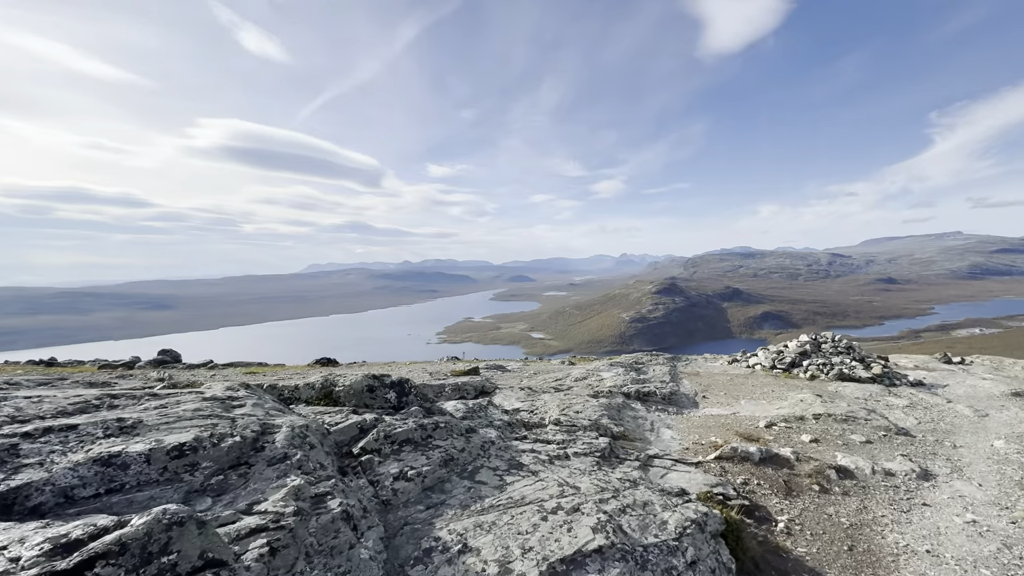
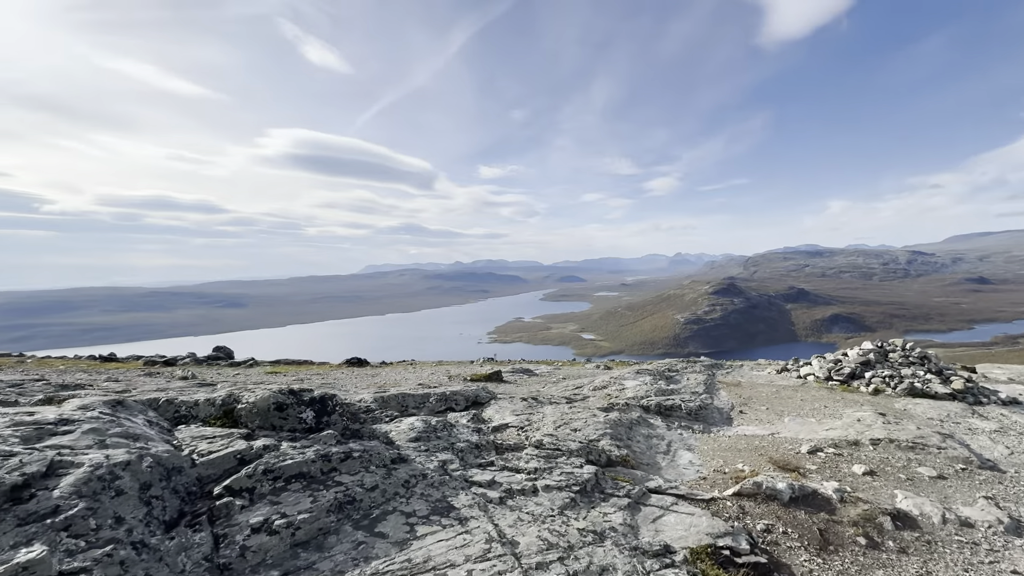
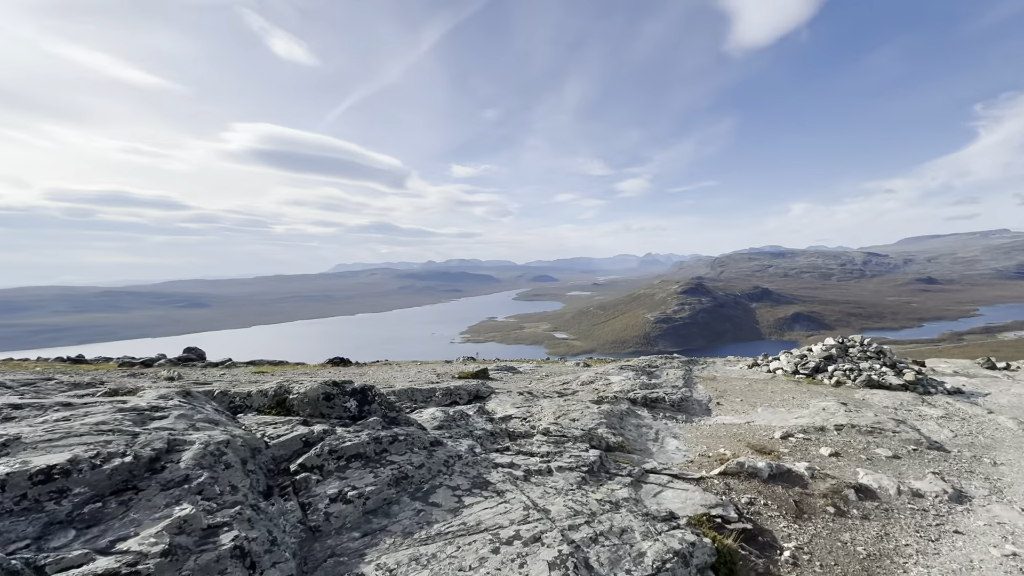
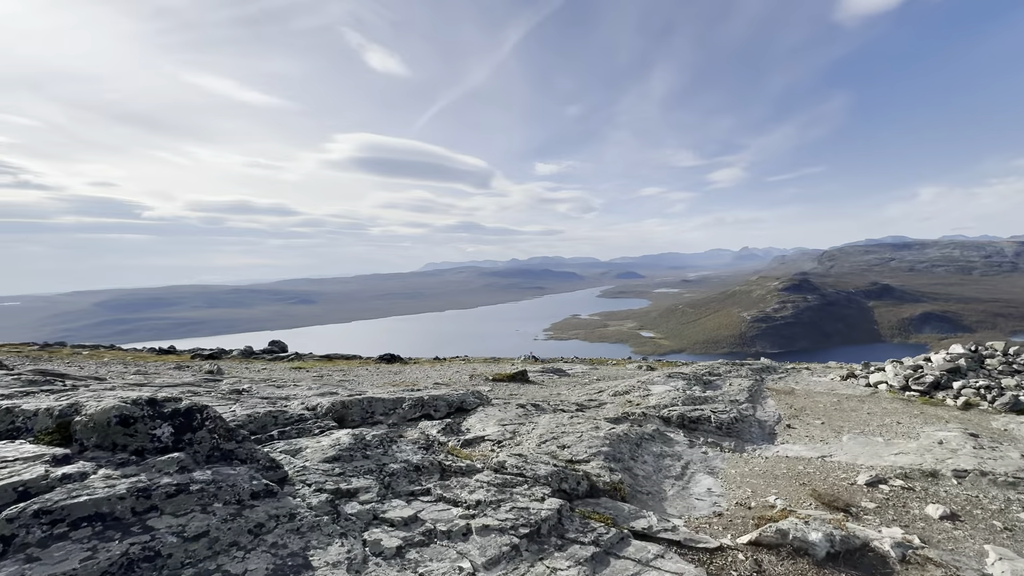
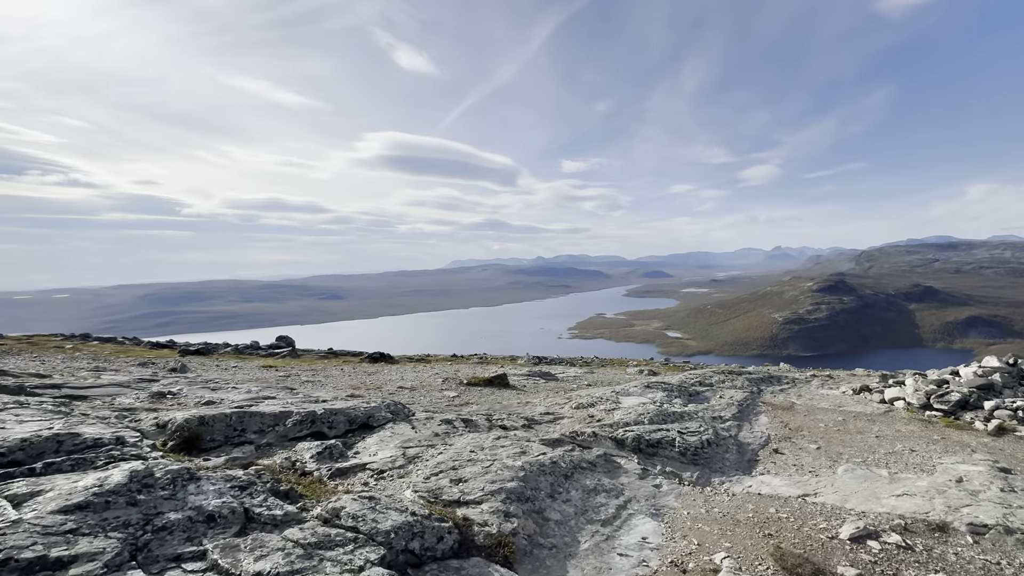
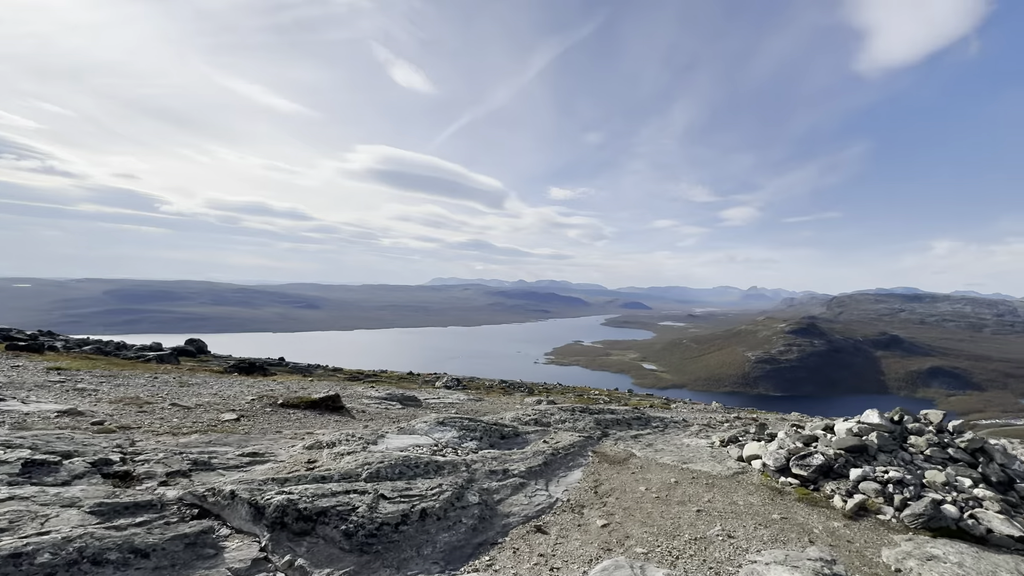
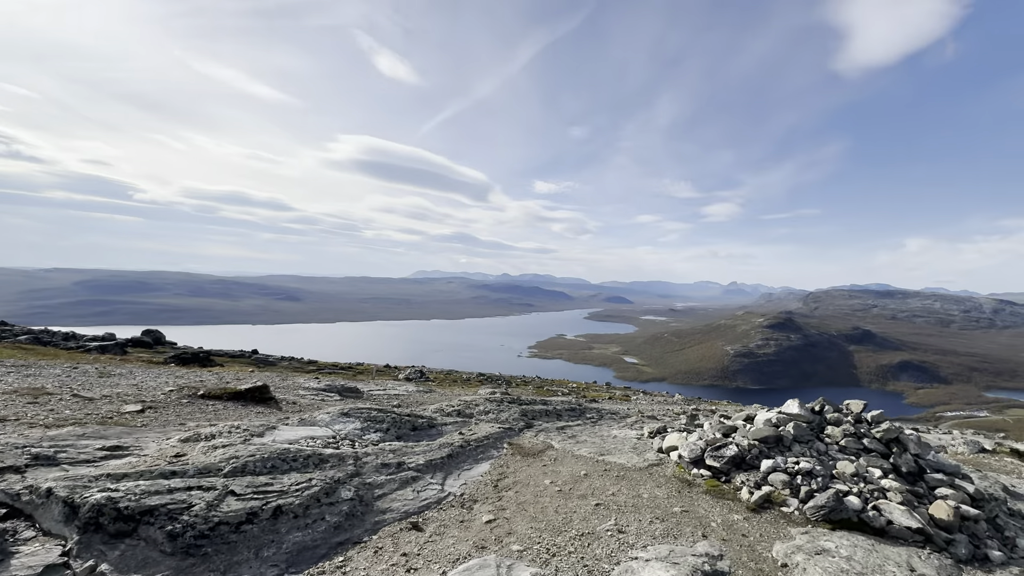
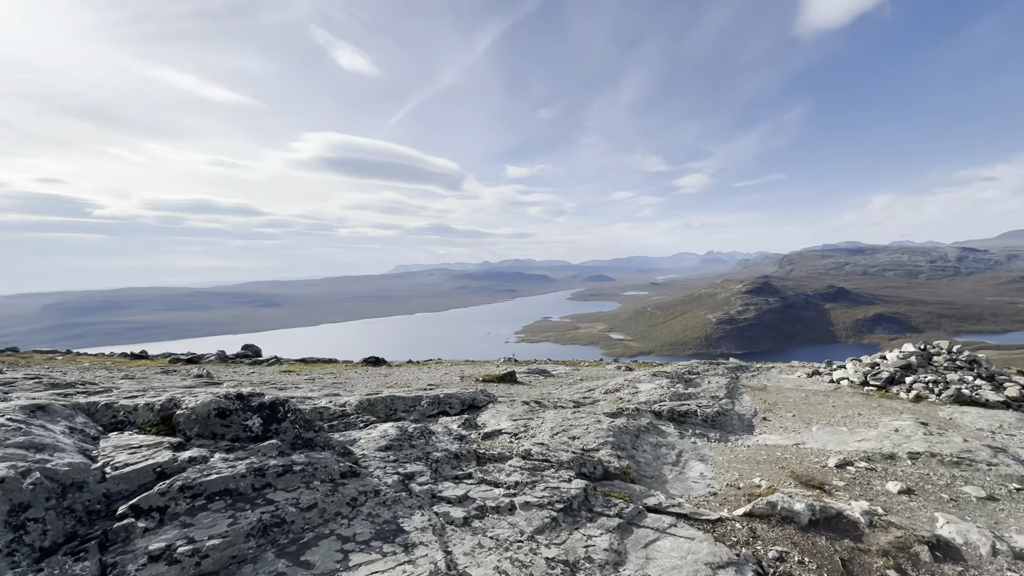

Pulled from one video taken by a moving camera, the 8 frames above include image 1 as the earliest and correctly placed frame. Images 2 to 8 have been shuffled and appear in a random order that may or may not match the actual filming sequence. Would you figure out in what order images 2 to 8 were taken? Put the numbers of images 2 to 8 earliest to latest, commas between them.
3, 2, 8, 4, 5, 6, 7
